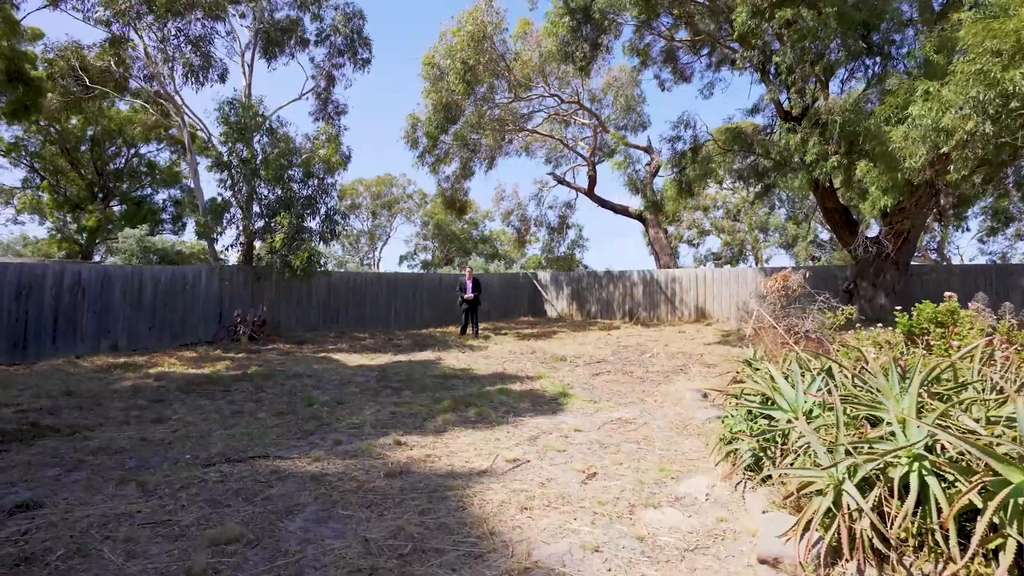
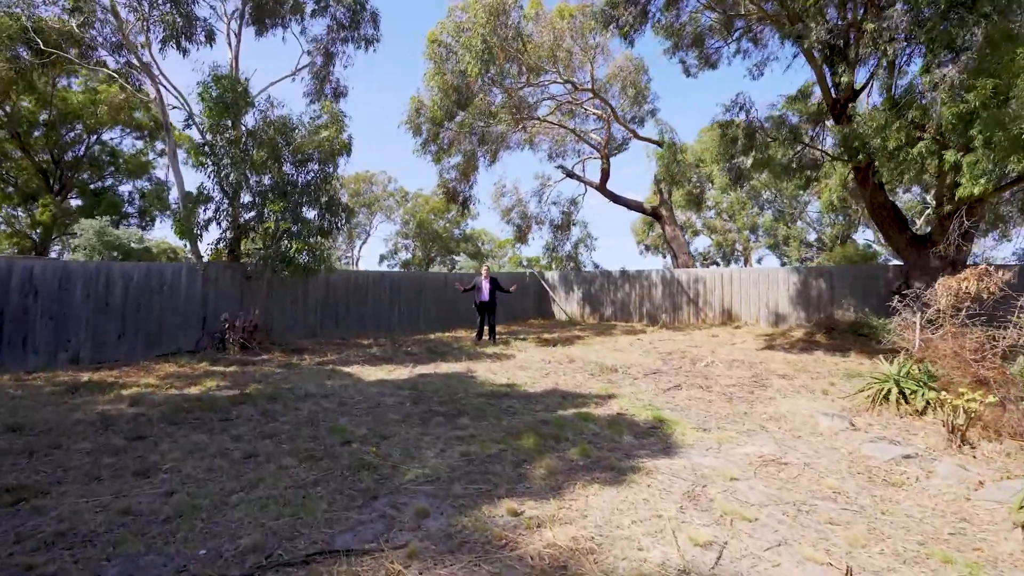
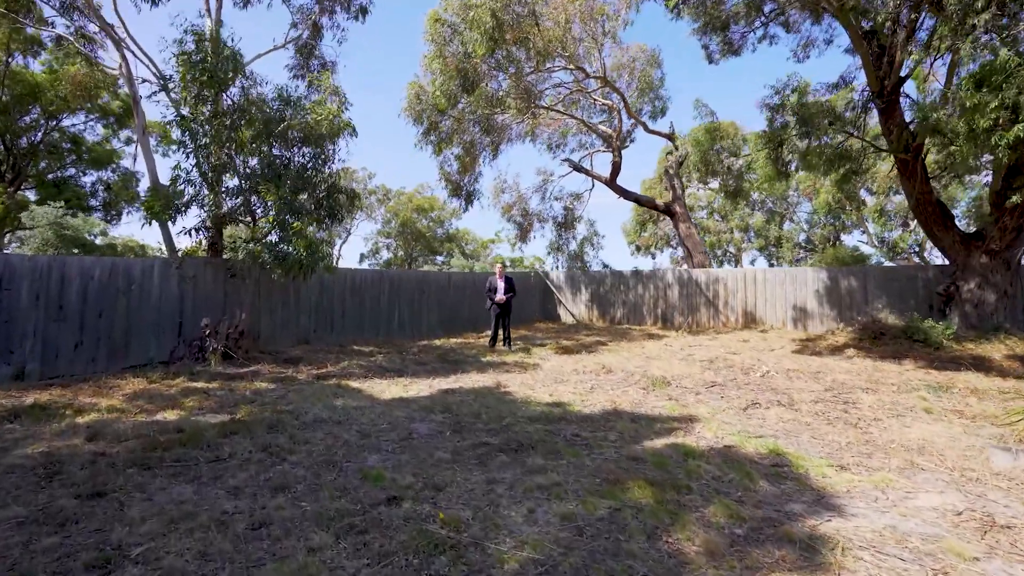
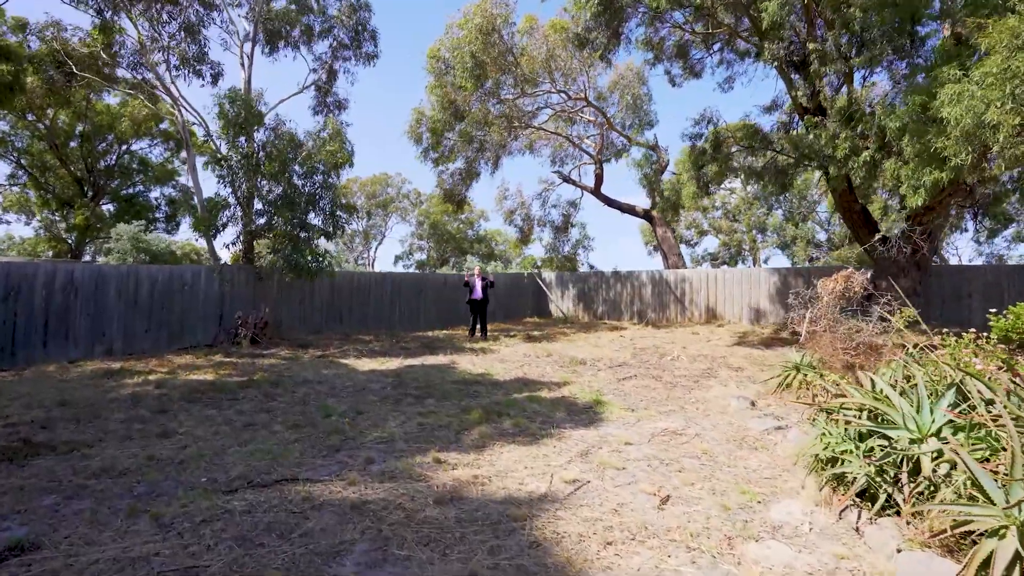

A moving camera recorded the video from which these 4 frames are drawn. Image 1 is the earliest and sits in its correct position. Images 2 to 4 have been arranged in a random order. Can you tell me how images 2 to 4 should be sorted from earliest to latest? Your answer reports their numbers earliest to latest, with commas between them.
4, 2, 3
